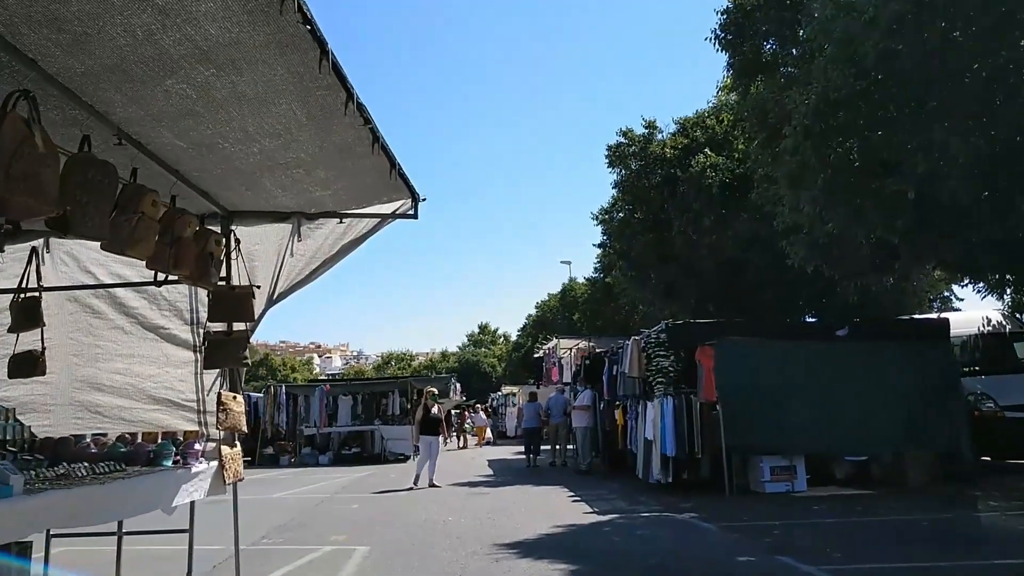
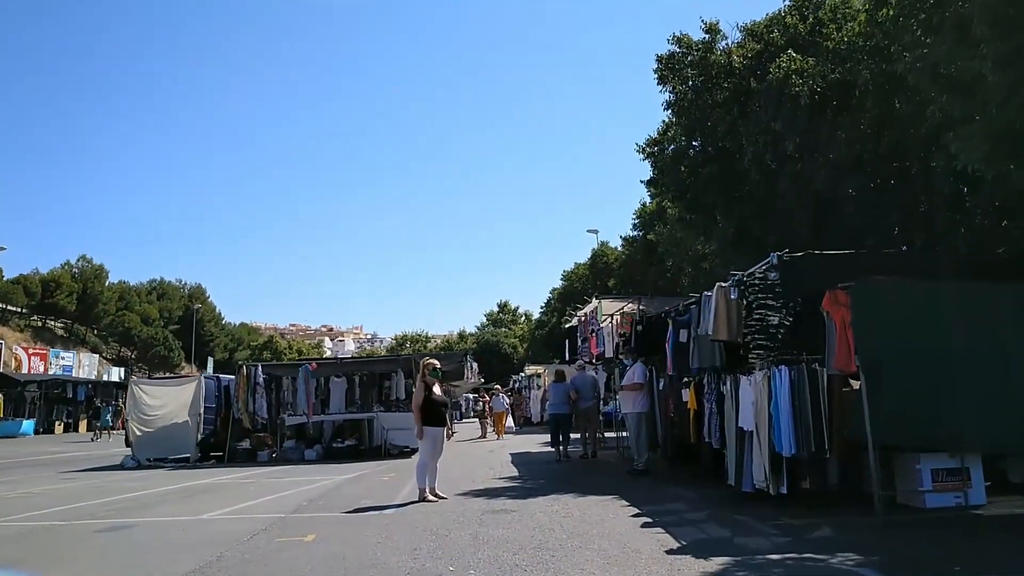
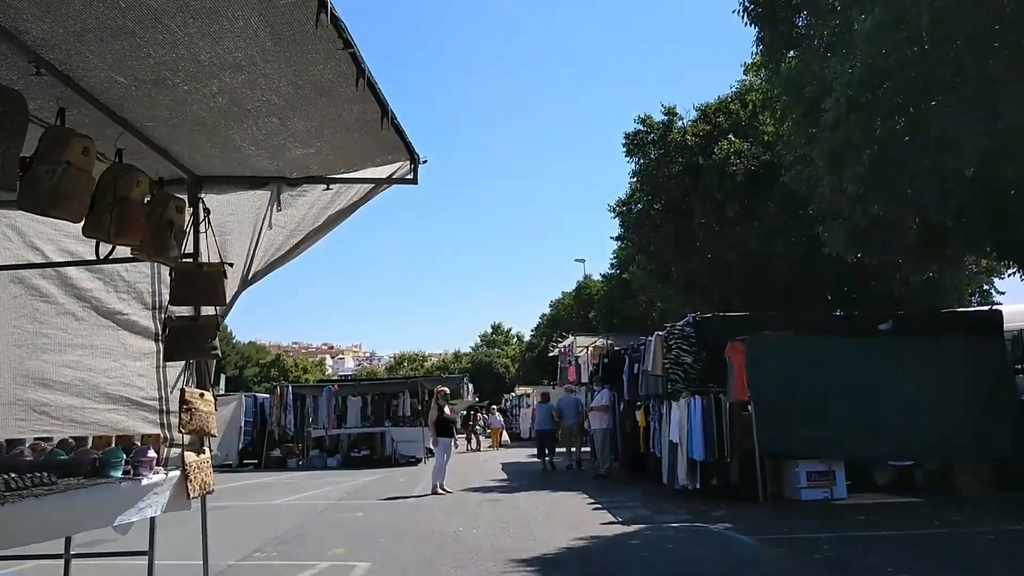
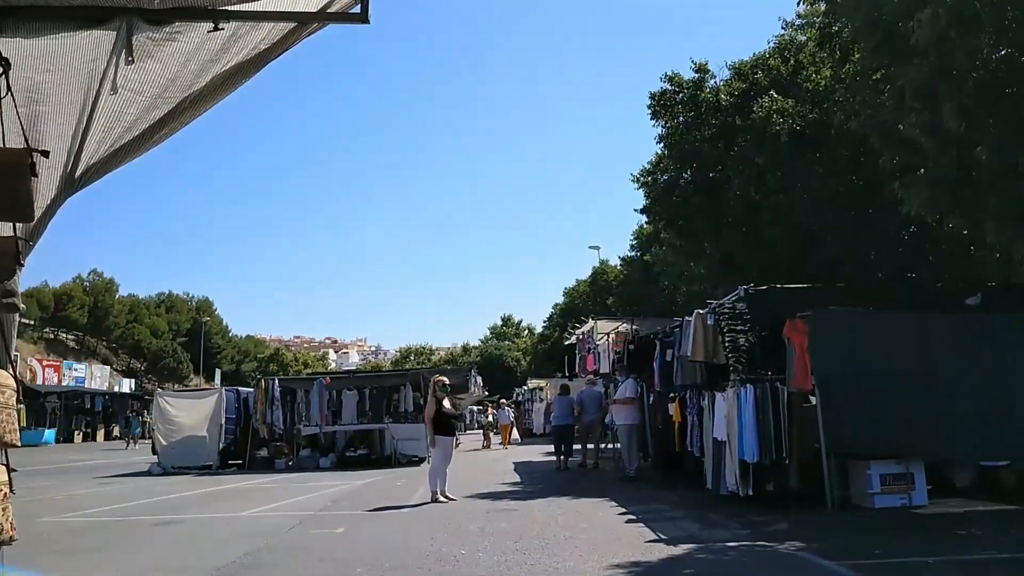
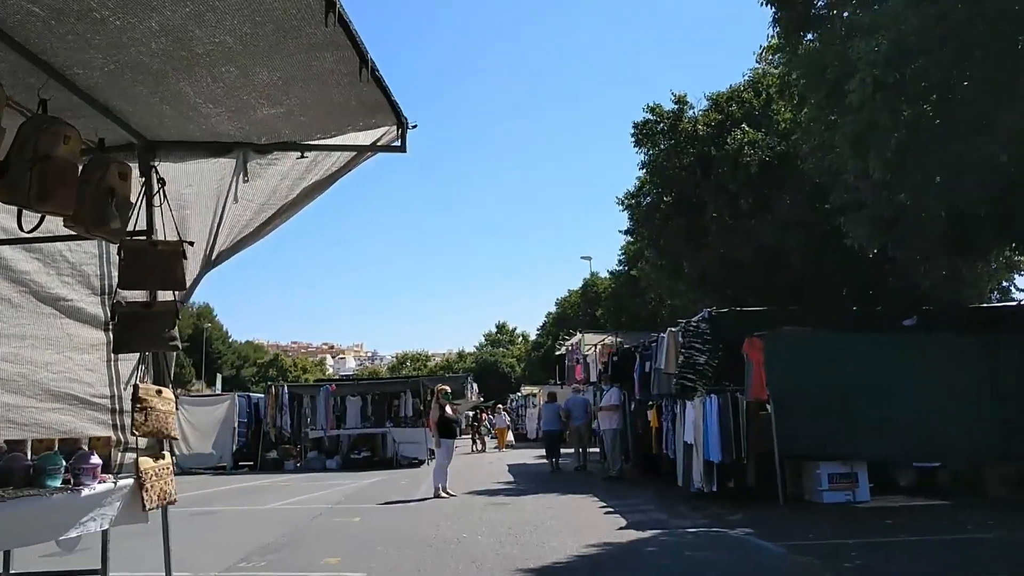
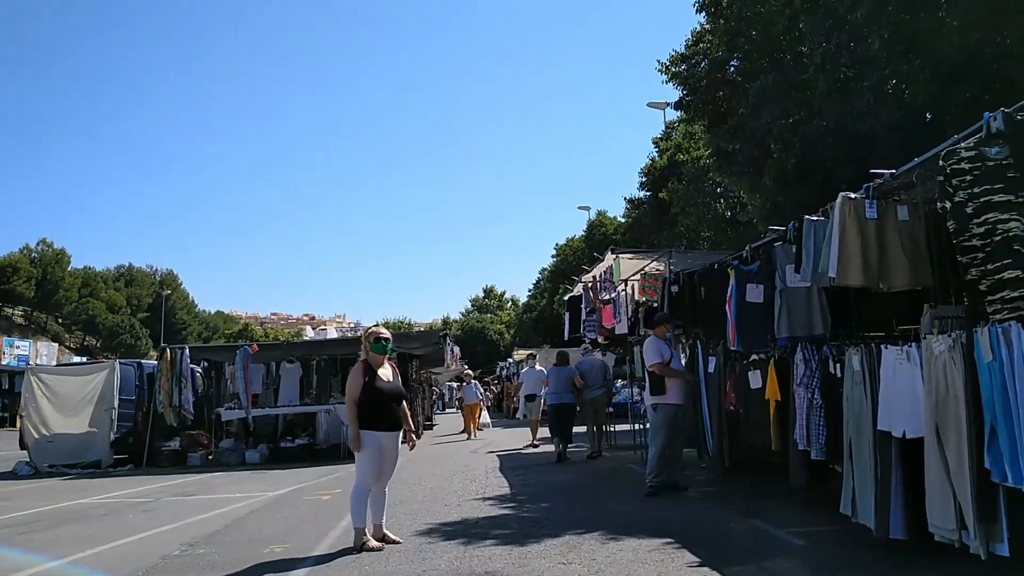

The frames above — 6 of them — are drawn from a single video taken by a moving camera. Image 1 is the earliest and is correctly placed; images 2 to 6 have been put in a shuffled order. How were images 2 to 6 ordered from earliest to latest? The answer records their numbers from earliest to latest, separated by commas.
3, 5, 4, 2, 6
